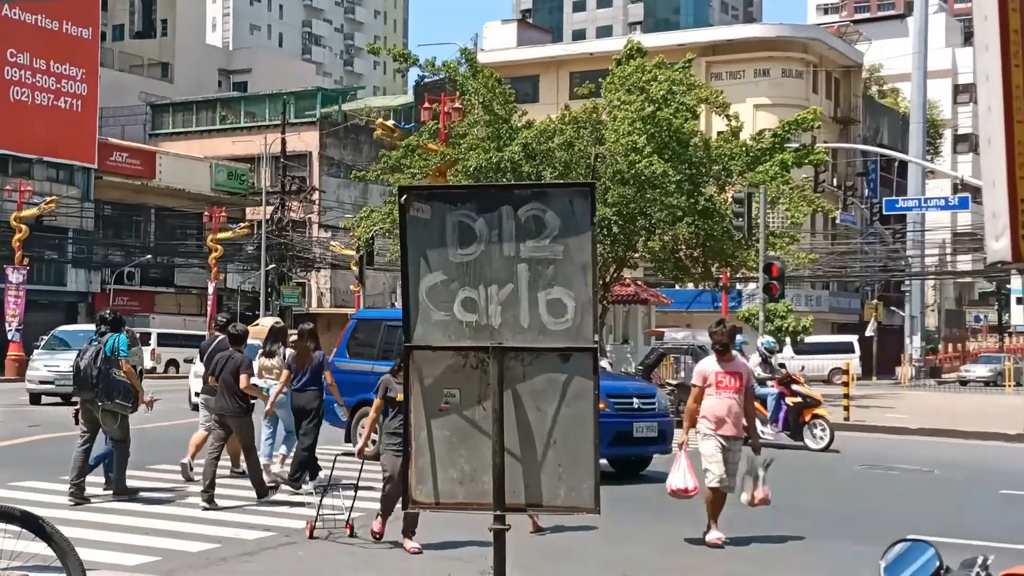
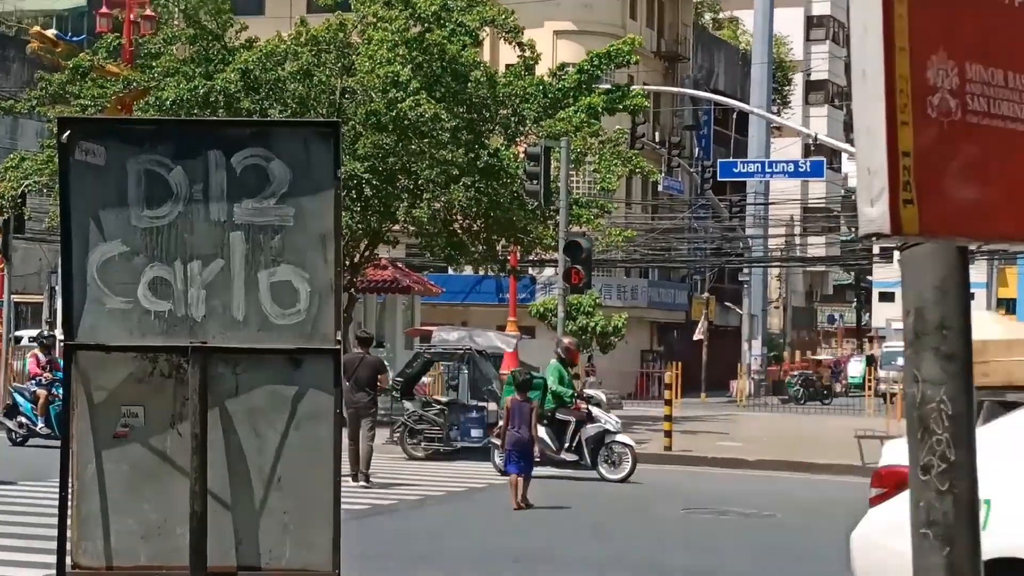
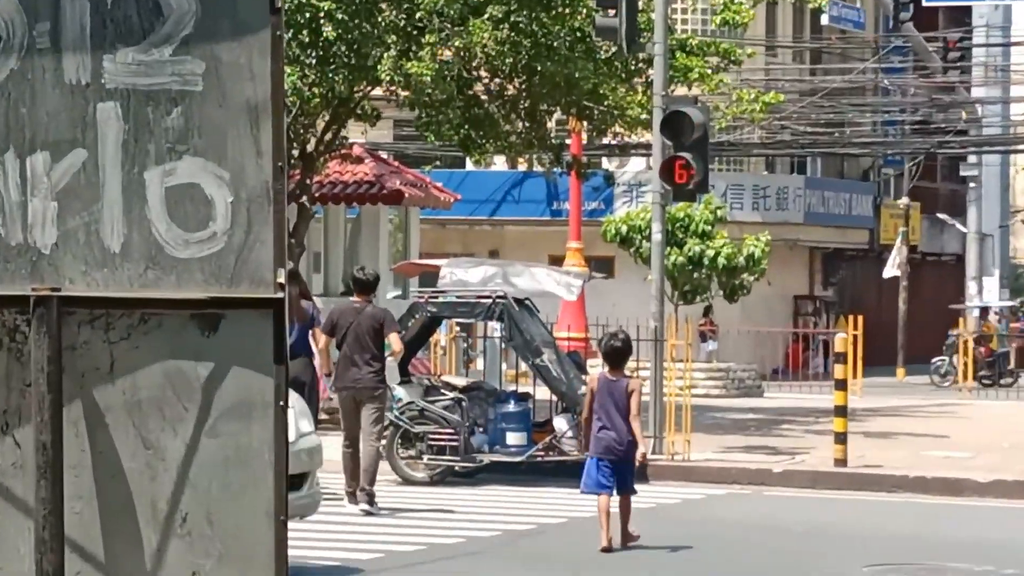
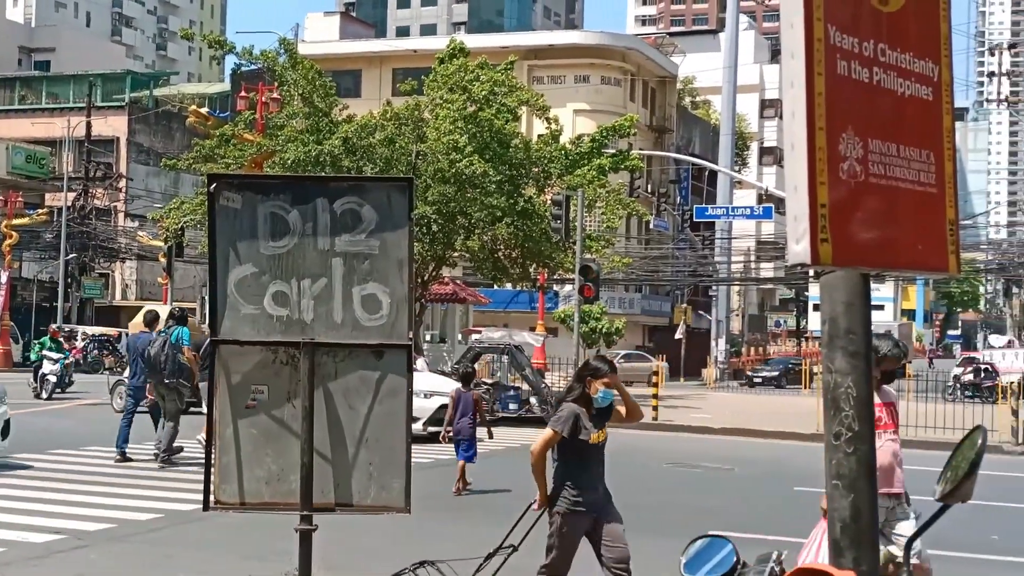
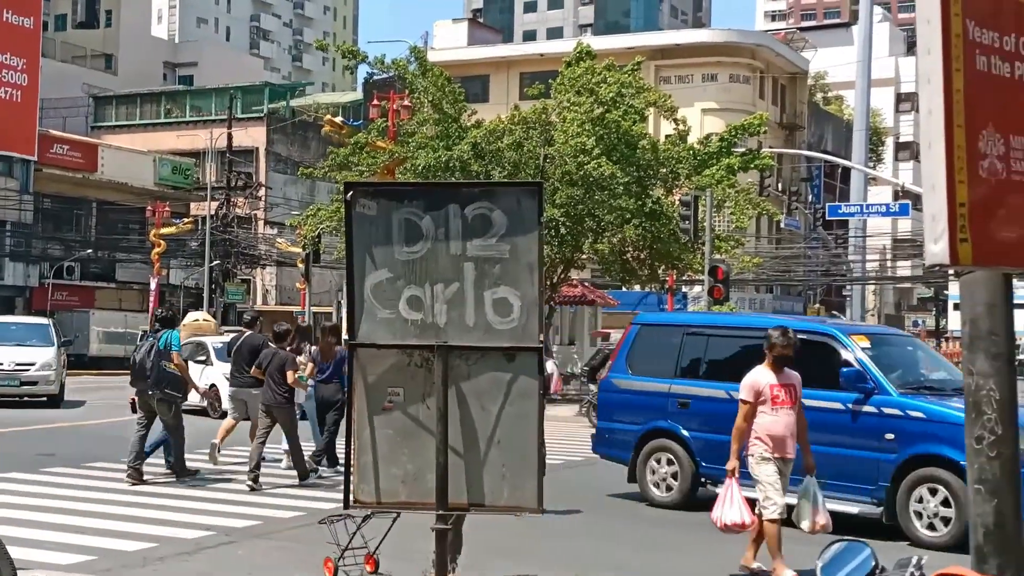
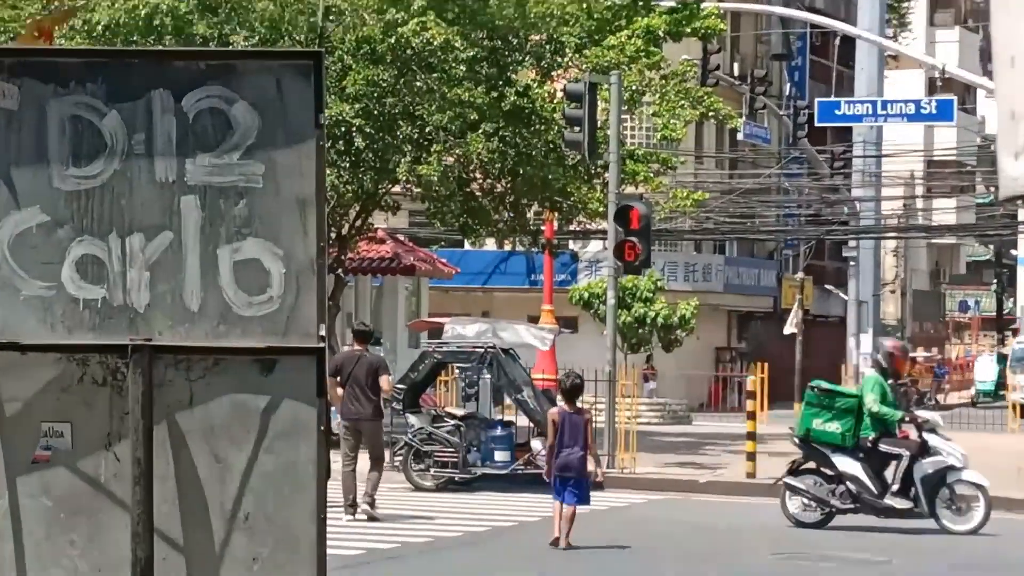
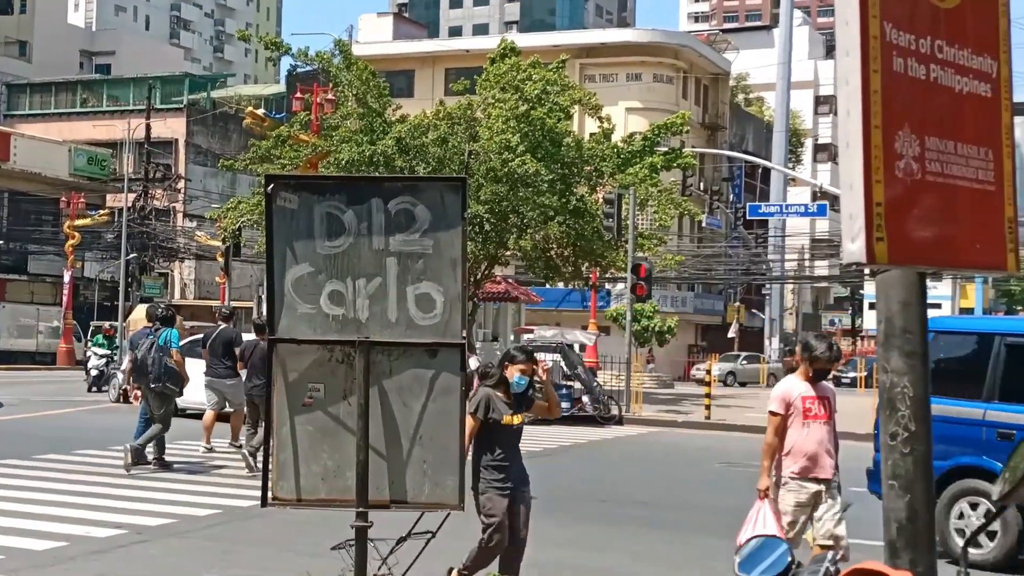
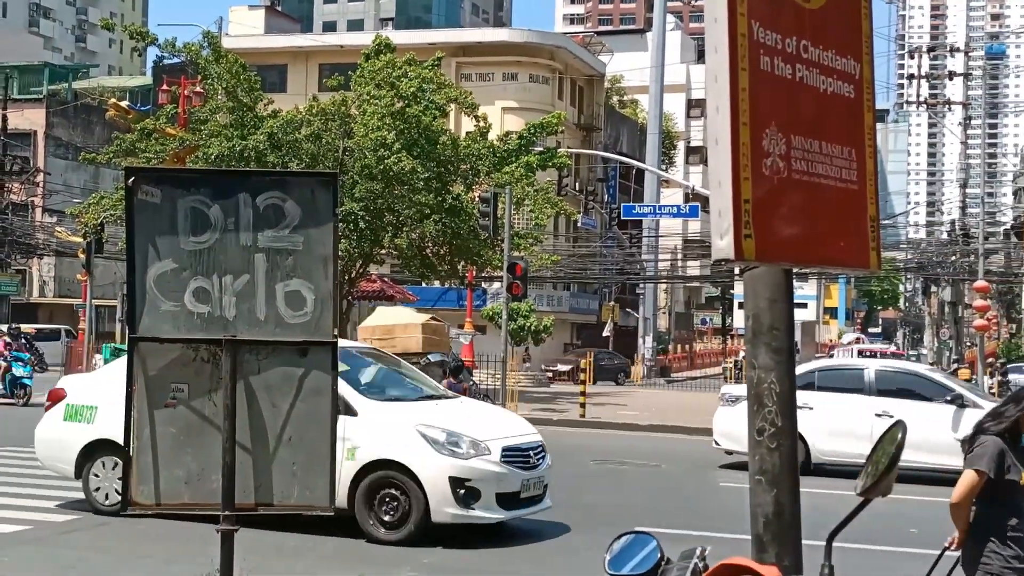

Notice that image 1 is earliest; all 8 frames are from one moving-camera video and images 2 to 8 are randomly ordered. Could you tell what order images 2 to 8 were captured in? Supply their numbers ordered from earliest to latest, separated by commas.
5, 7, 4, 8, 2, 6, 3
